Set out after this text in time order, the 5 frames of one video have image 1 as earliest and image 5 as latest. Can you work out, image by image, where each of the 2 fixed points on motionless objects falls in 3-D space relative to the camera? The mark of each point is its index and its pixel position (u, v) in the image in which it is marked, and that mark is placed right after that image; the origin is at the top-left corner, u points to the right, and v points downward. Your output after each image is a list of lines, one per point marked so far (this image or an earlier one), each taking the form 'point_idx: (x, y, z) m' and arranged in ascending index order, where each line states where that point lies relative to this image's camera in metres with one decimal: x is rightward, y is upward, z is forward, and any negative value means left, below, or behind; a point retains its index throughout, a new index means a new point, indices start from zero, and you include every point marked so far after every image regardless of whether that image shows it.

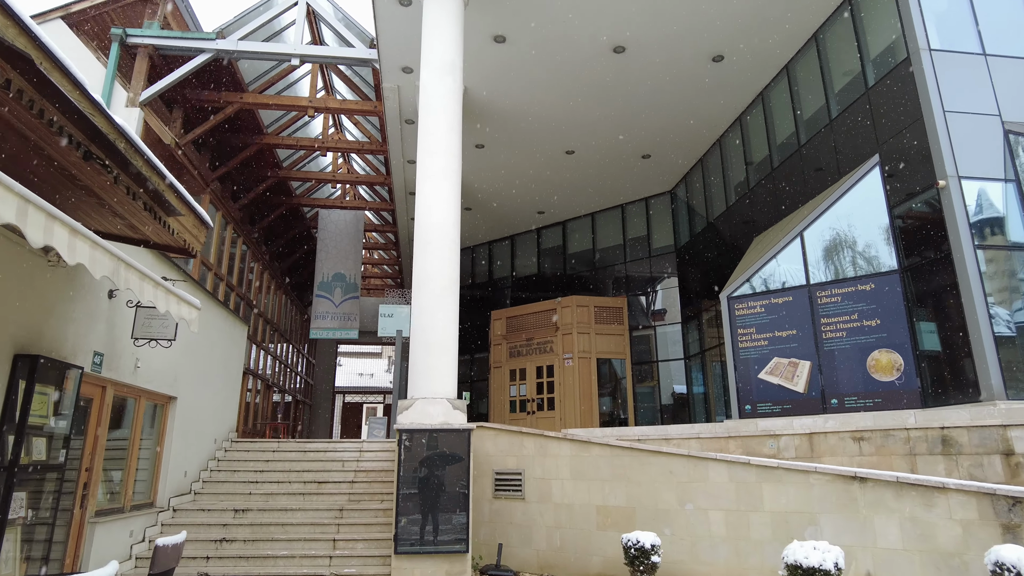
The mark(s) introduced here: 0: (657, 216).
0: (+3.7, +1.8, +16.5) m
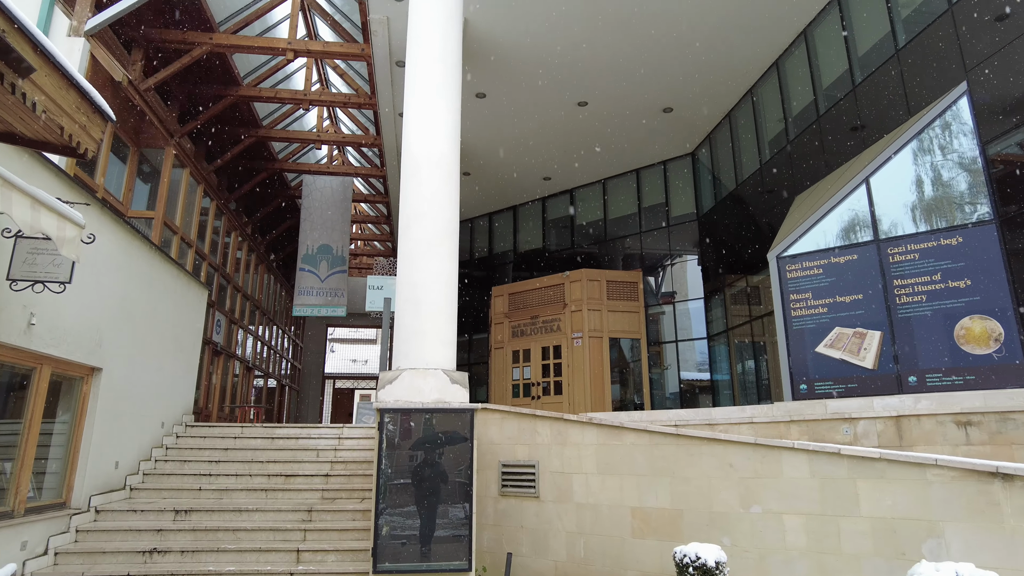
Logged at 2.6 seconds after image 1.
0: (+3.8, +2.5, +15.0) m
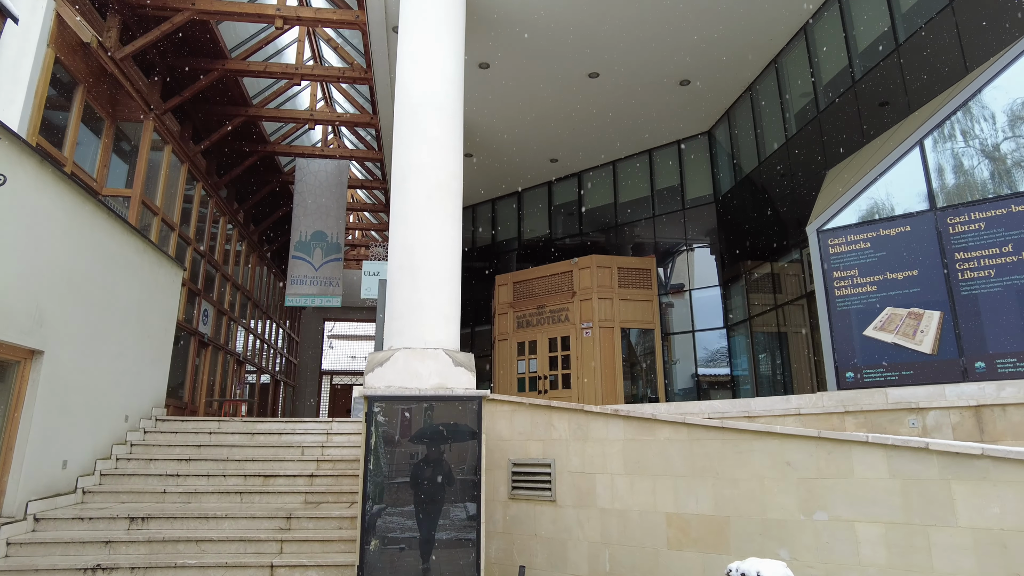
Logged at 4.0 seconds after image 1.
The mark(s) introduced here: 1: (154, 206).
0: (+3.9, +2.7, +14.1) m
1: (-6.3, +1.4, +11.4) m
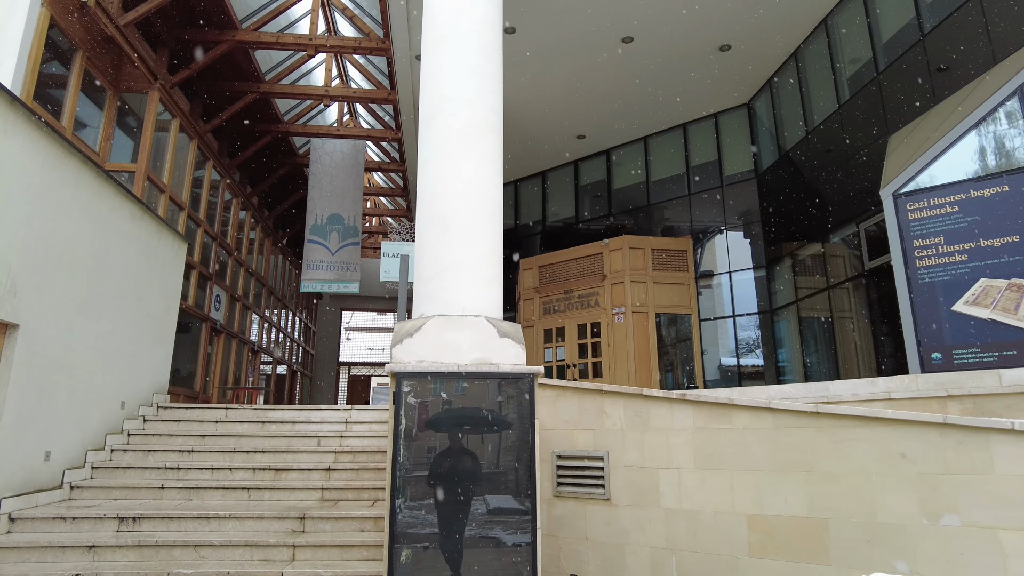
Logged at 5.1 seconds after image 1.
0: (+4.4, +3.1, +13.3) m
1: (-5.8, +1.7, +10.8) m
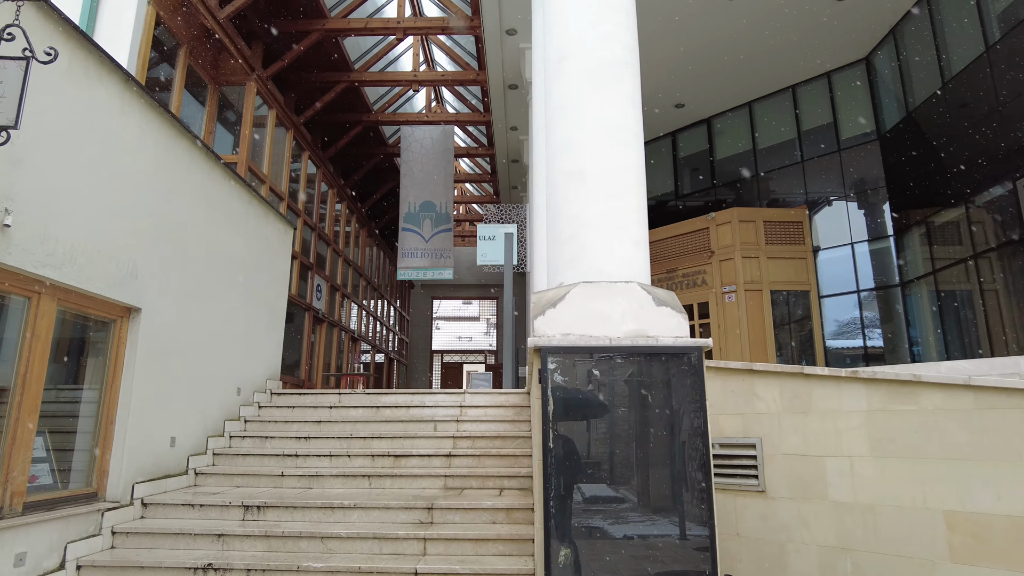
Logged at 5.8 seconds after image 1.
0: (+6.2, +3.6, +12.1) m
1: (-4.2, +1.9, +11.0) m
